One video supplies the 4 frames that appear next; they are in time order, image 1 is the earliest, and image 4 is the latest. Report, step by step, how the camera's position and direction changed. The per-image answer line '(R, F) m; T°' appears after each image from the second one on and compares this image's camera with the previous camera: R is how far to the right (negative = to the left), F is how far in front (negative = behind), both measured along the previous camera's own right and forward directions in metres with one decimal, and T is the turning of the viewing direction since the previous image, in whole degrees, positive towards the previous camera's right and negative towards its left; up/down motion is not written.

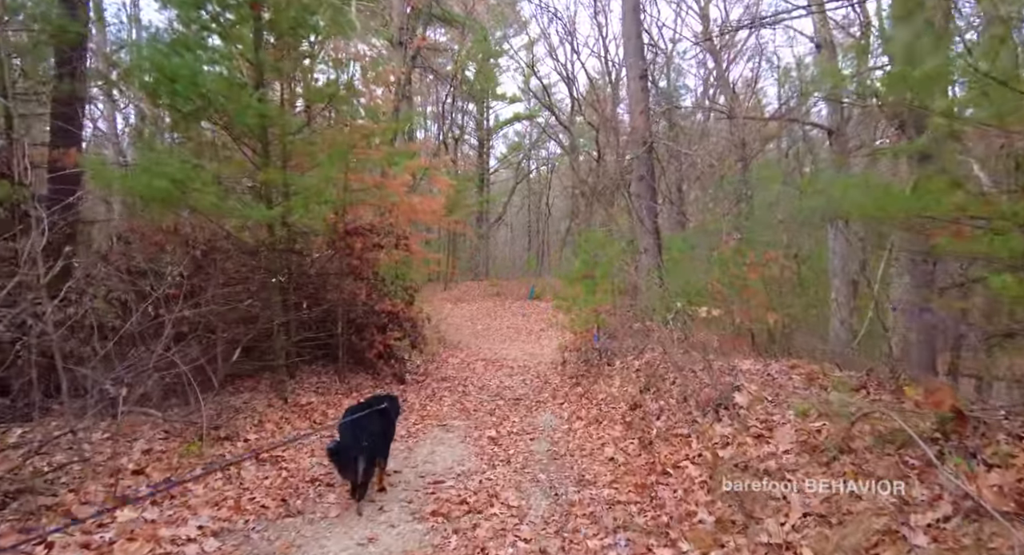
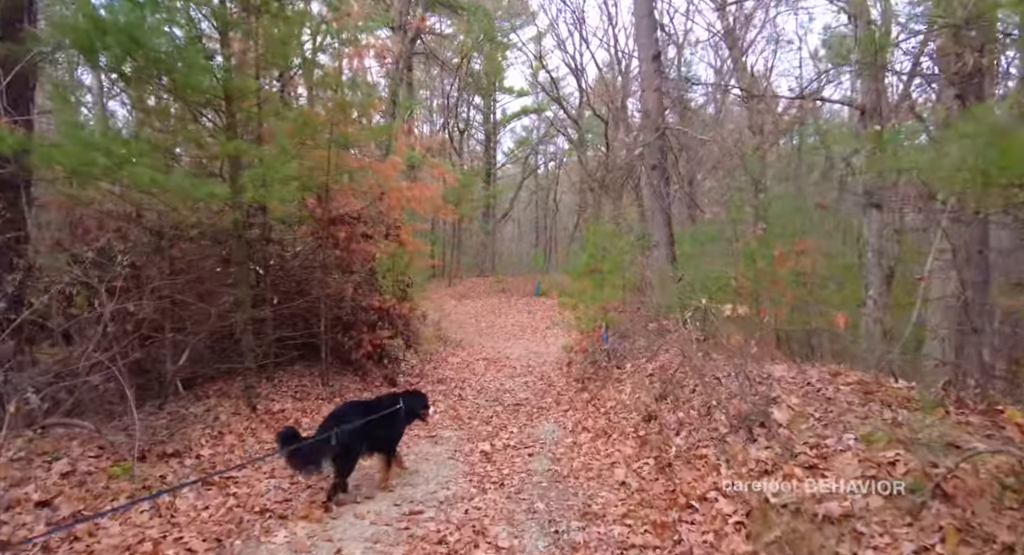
(+0.1, +1.0) m; -1°
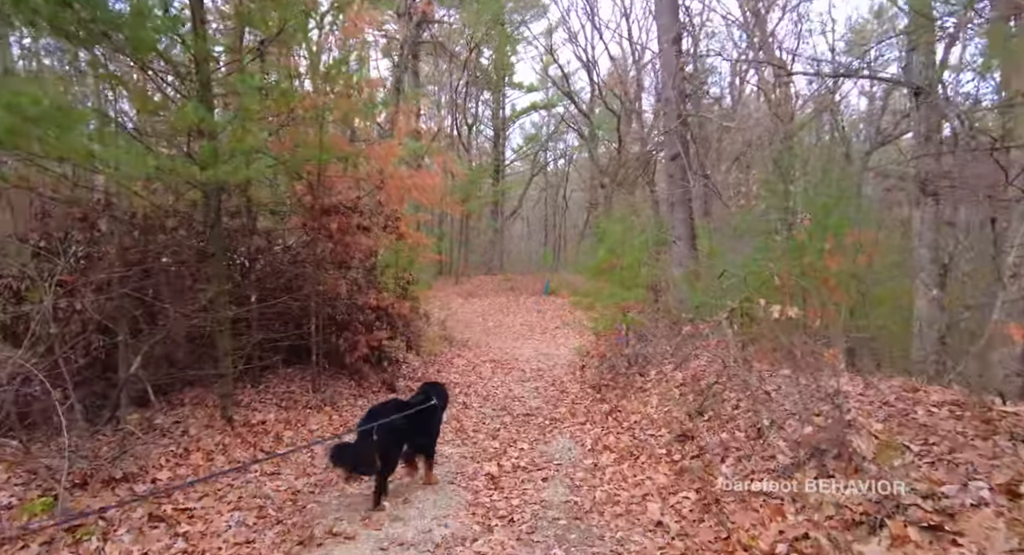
(0.0, +1.0) m; -1°
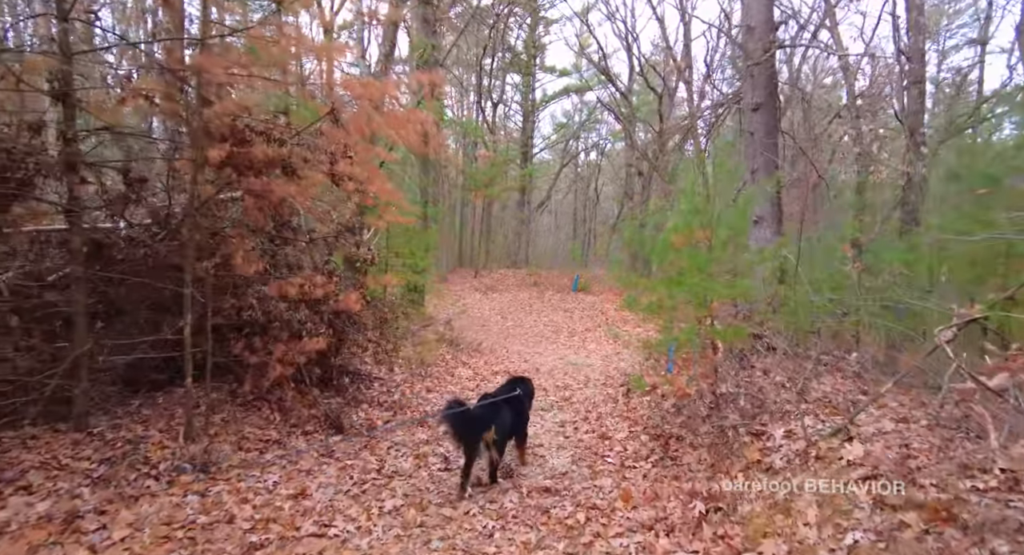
(+0.1, +3.9) m; -3°
